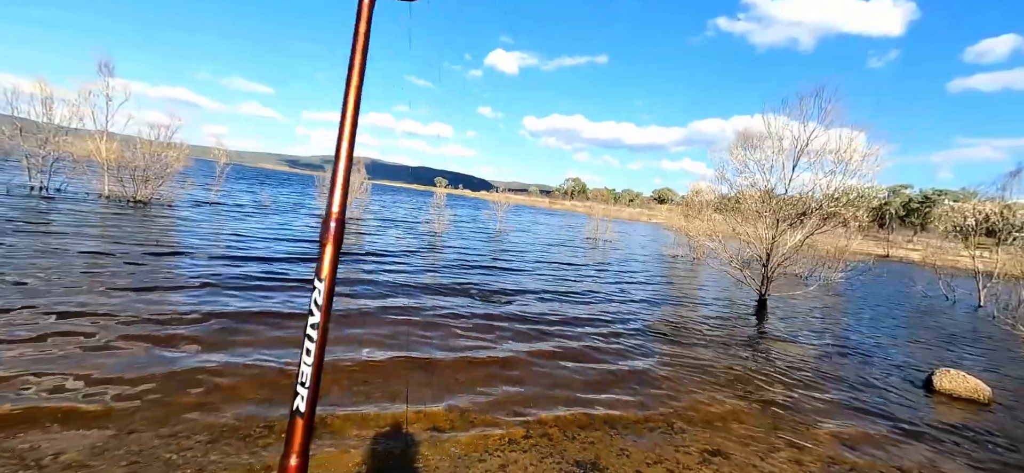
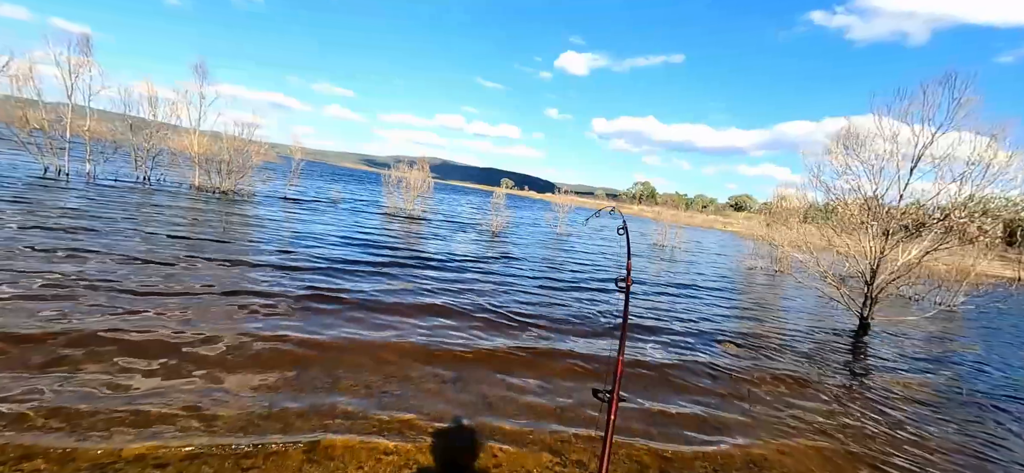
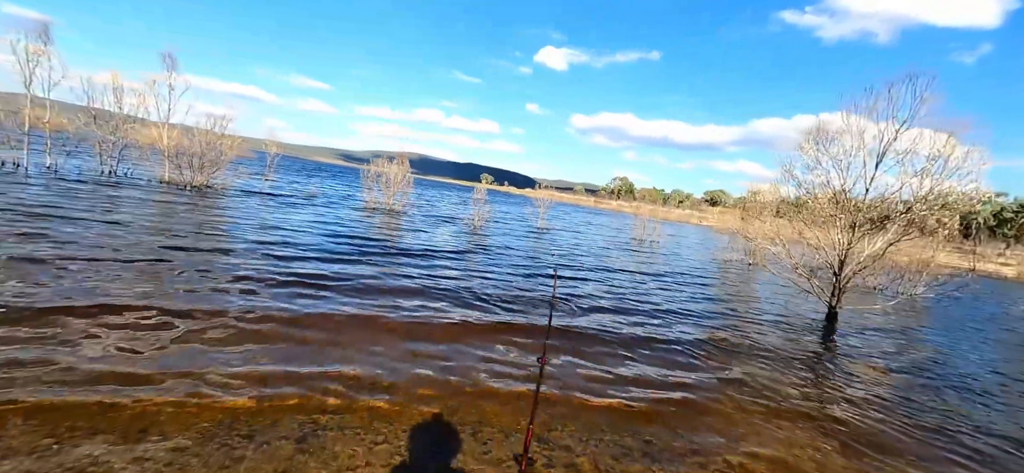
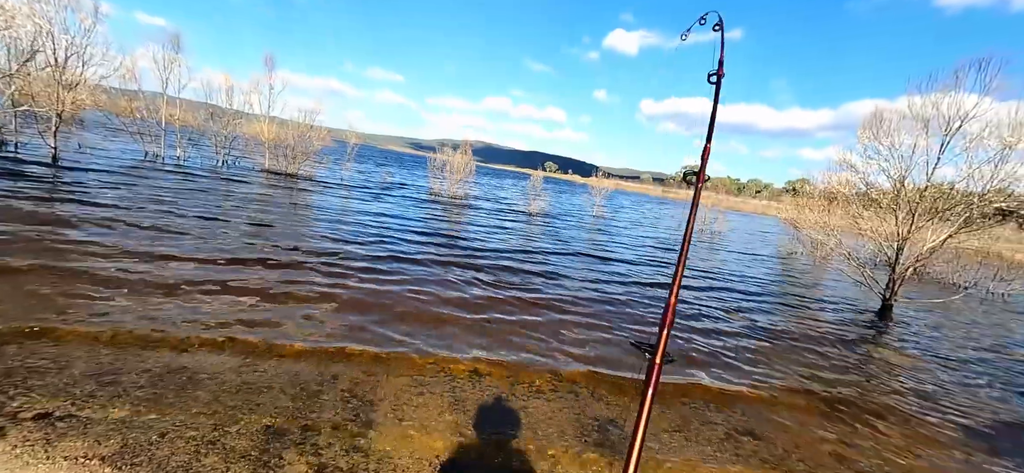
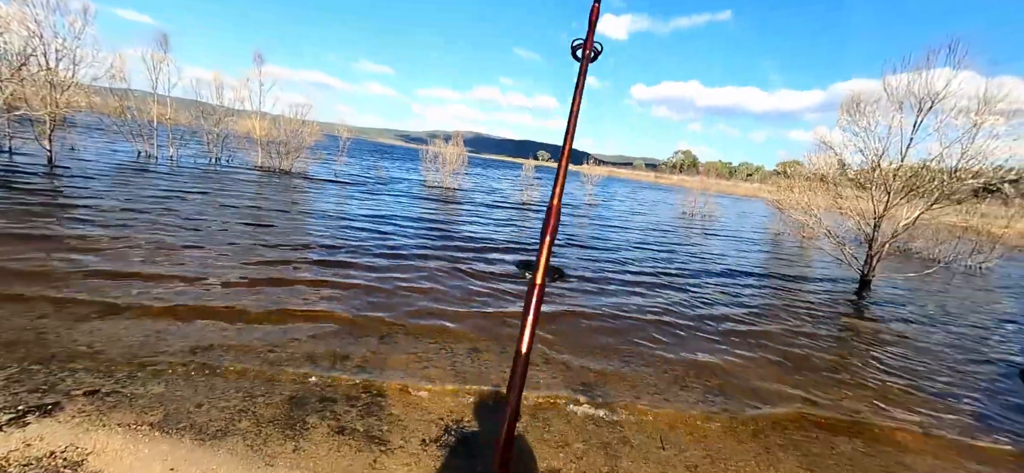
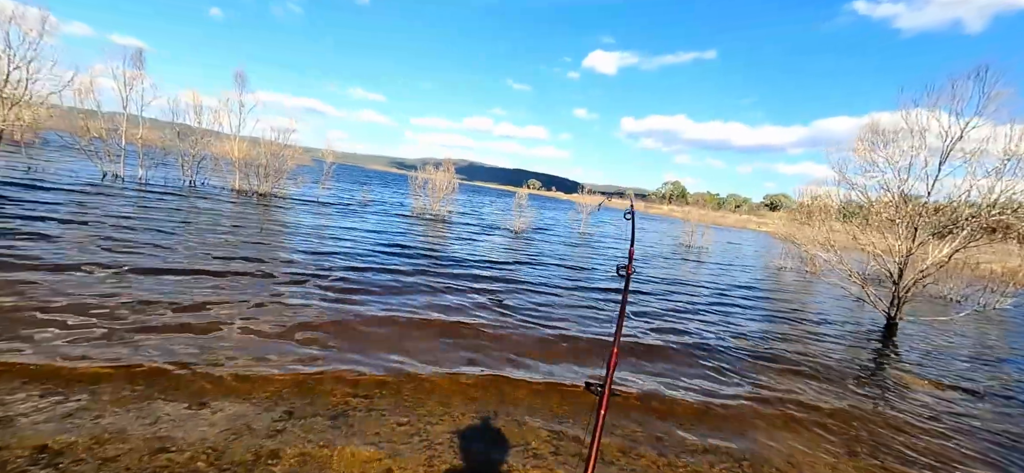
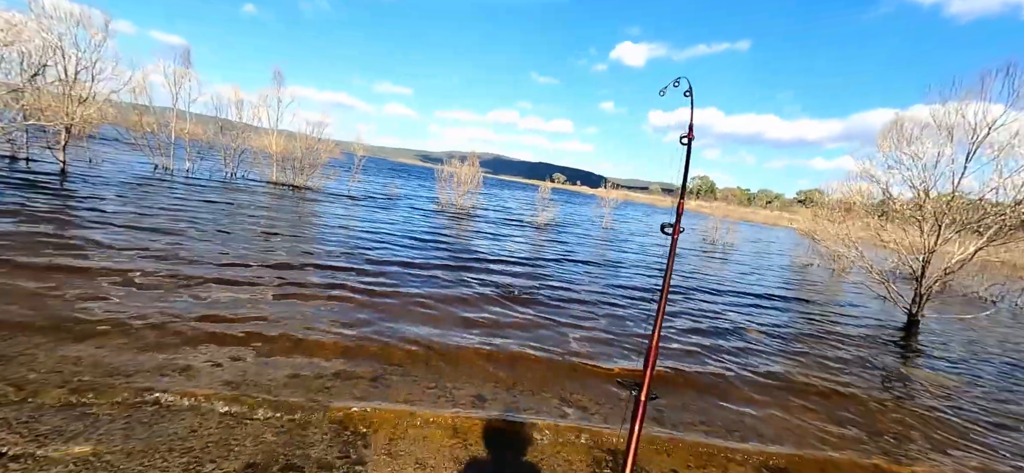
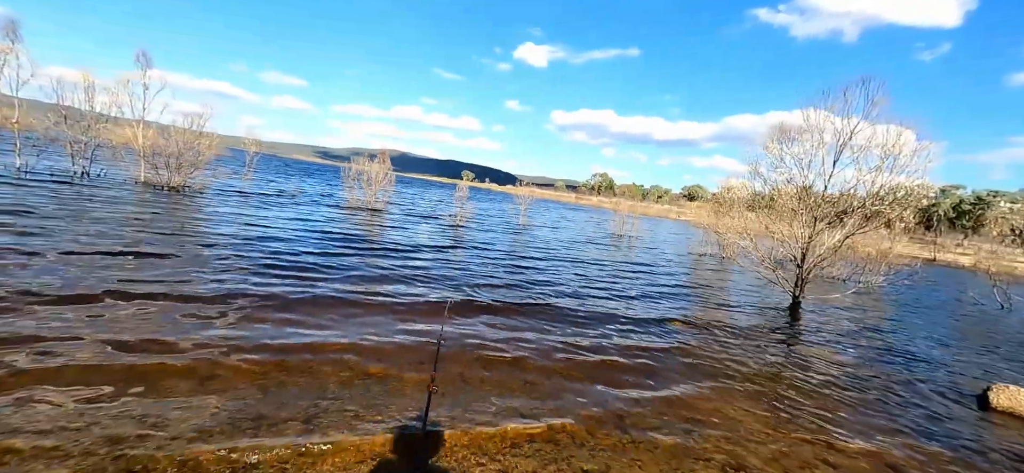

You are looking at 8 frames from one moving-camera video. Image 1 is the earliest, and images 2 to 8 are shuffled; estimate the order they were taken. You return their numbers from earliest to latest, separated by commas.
8, 3, 2, 6, 7, 4, 5
